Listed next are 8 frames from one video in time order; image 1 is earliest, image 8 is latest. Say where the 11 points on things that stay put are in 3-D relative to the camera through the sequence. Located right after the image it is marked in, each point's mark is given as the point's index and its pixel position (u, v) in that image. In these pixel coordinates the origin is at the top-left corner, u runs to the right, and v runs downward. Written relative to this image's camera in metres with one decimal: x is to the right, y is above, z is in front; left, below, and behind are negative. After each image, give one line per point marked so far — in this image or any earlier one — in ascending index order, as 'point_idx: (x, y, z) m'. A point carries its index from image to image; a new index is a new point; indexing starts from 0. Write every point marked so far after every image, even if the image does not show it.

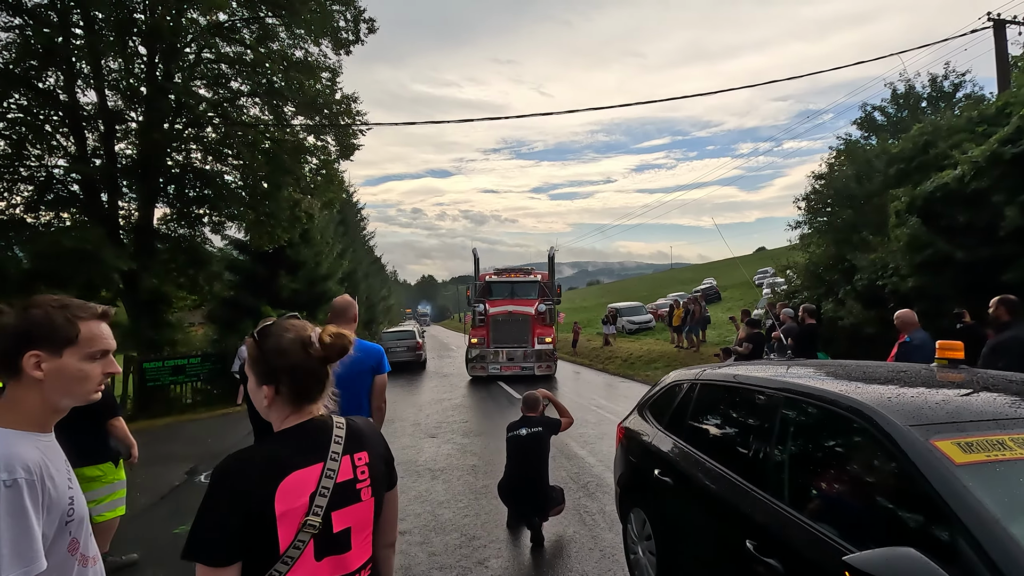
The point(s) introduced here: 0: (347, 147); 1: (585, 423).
0: (-5.1, +4.4, +16.5) m
1: (+1.1, -2.0, +8.1) m
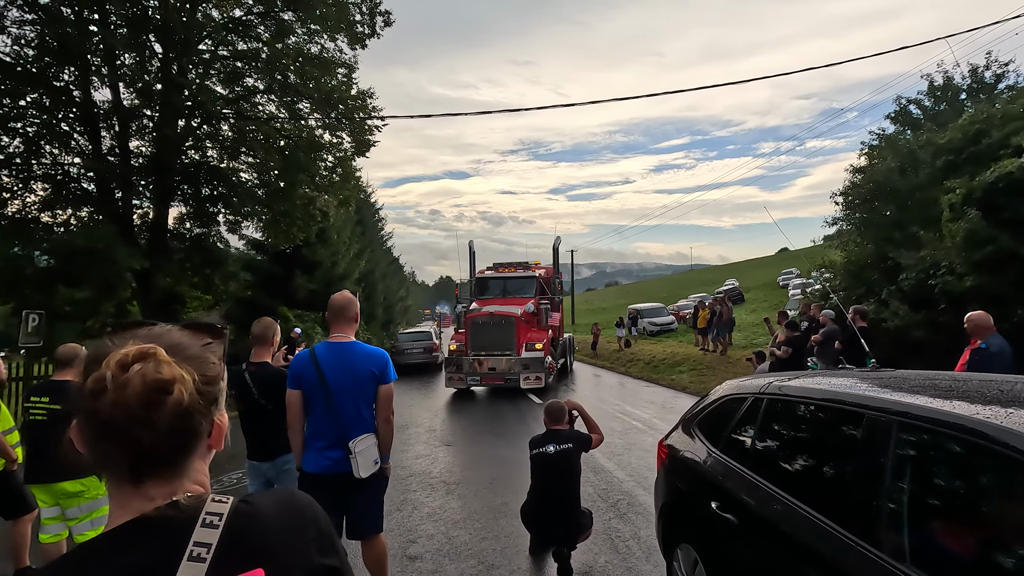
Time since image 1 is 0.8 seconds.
0: (-4.5, +4.4, +16.2) m
1: (+1.4, -2.0, +7.6) m
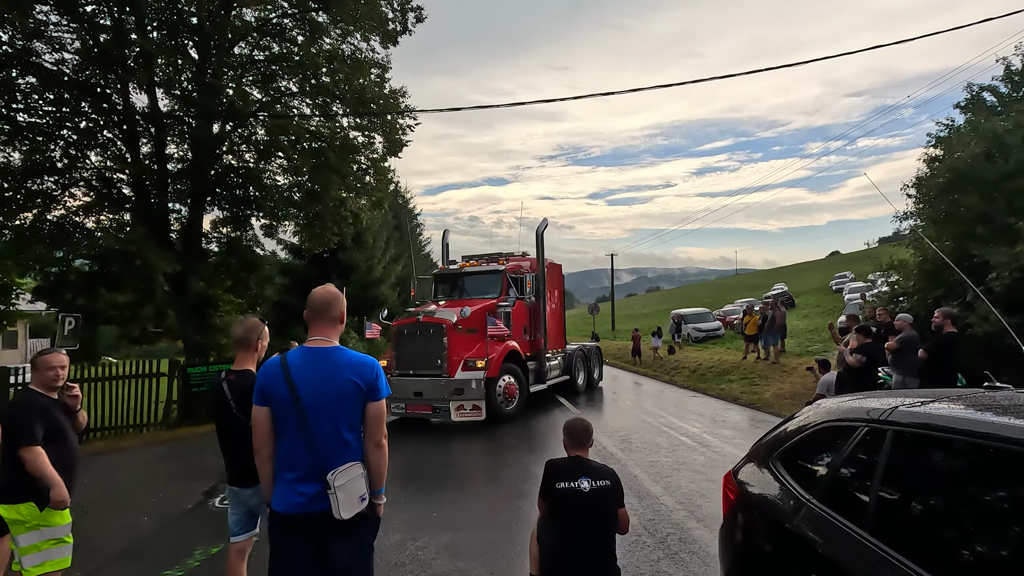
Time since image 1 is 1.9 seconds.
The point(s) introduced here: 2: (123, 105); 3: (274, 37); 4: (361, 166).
0: (-3.5, +4.3, +15.9) m
1: (+1.8, -2.0, +6.8) m
2: (-9.1, +4.3, +12.6) m
3: (-6.2, +6.5, +13.9) m
4: (-4.4, +3.5, +15.5) m
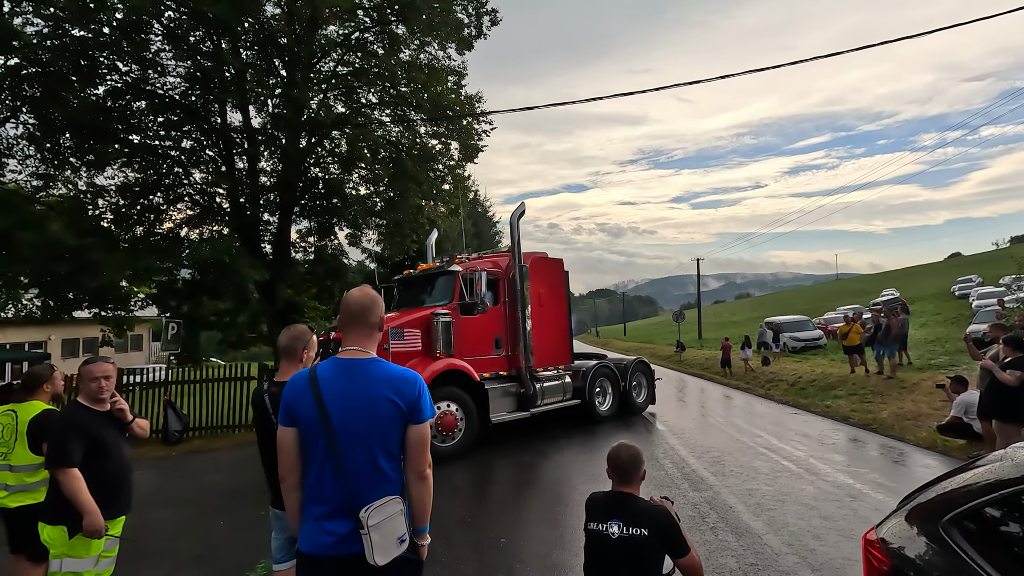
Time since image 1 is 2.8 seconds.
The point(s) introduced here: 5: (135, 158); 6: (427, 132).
0: (-1.2, +4.1, +15.9) m
1: (+2.7, -2.1, +6.0) m
2: (-7.3, +4.1, +13.4) m
3: (-4.2, +6.3, +14.3) m
4: (-2.2, +3.3, +15.6) m
5: (-8.9, +3.0, +12.7) m
6: (-2.4, +4.4, +15.1) m
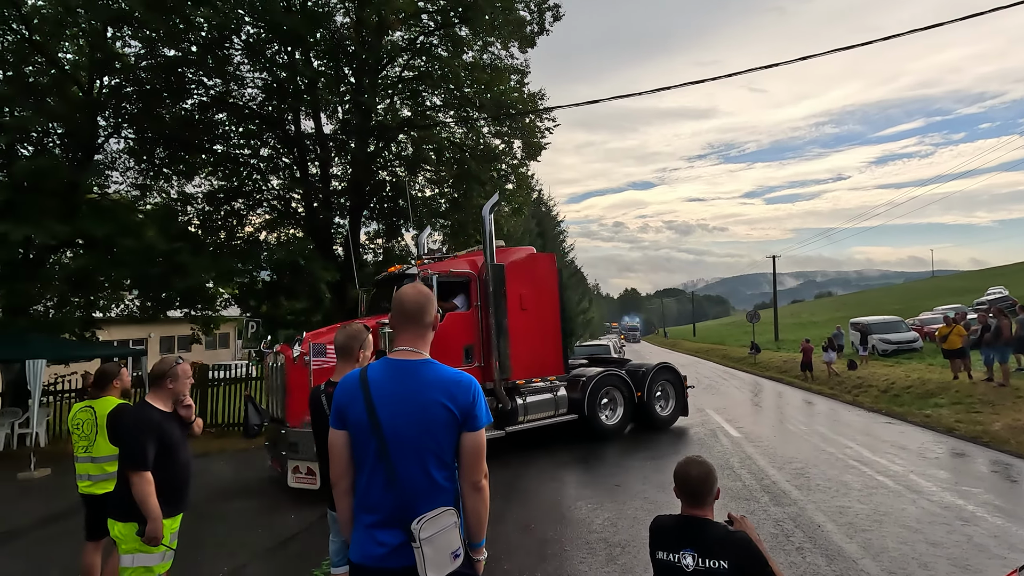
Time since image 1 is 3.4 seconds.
0: (+0.7, +4.1, +15.7) m
1: (+3.4, -2.1, +5.5) m
2: (-5.7, +4.1, +14.0) m
3: (-2.5, +6.3, +14.6) m
4: (-0.3, +3.4, +15.6) m
5: (-7.3, +3.0, +13.5) m
6: (-0.6, +4.4, +15.1) m
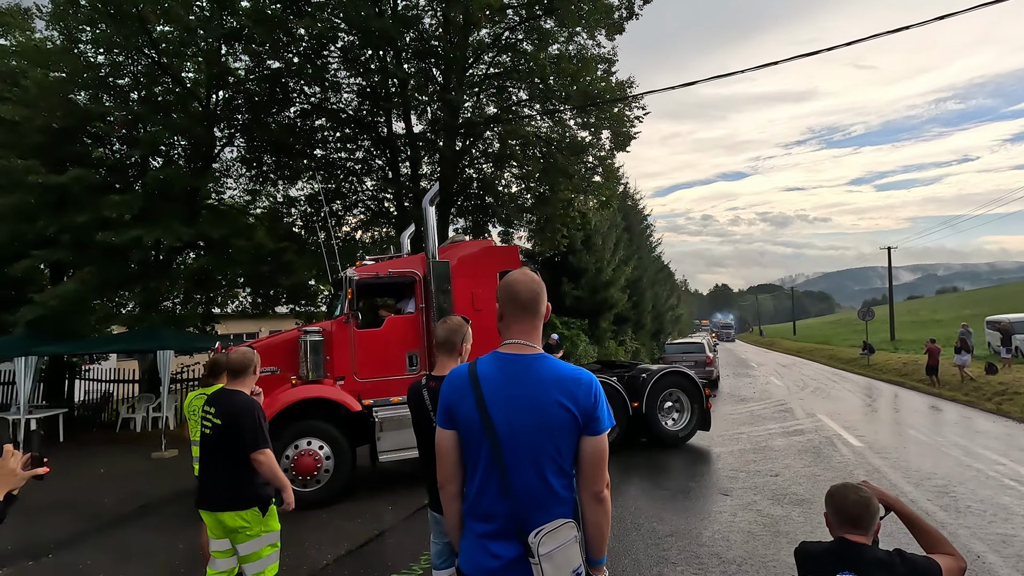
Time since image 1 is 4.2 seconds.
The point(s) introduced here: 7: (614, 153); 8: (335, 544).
0: (+3.1, +4.3, +15.2) m
1: (+4.3, -2.0, +4.7) m
2: (-3.4, +4.1, +14.5) m
3: (-0.2, +6.5, +14.5) m
4: (+2.2, +3.5, +15.2) m
5: (-5.1, +3.1, +14.2) m
6: (+1.8, +4.5, +14.8) m
7: (+2.9, +3.9, +15.4) m
8: (-1.6, -2.3, +4.8) m
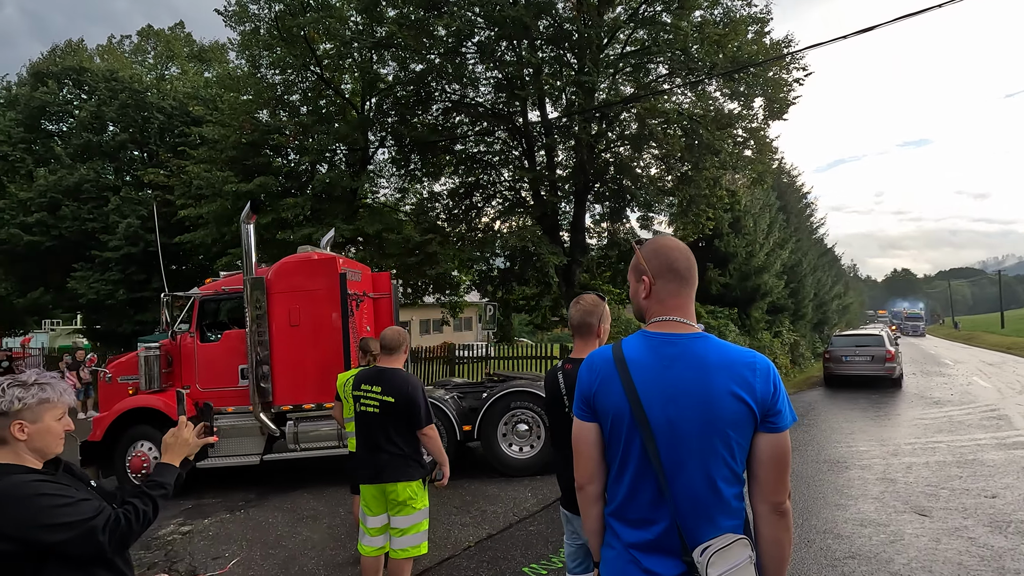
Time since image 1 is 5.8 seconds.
0: (+6.8, +4.6, +13.6) m
1: (+5.3, -1.8, +3.3) m
2: (+0.3, +4.4, +14.6) m
3: (+3.4, +6.8, +13.8) m
4: (+5.8, +3.9, +13.9) m
5: (-1.4, +3.4, +14.8) m
6: (+5.3, +4.9, +13.5) m
7: (+6.7, +4.3, +13.9) m
8: (-0.3, -2.1, +4.8) m
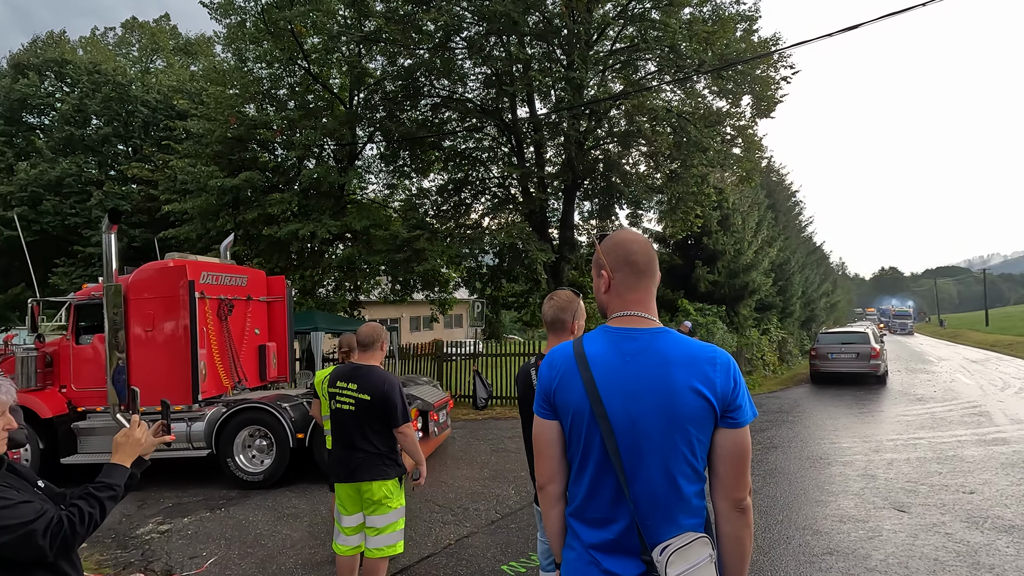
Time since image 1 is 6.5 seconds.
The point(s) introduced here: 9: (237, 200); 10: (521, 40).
0: (+6.5, +4.7, +13.7) m
1: (+5.2, -1.8, +3.3) m
2: (0.0, +4.5, +14.5) m
3: (+3.1, +6.9, +13.7) m
4: (+5.5, +3.9, +13.9) m
5: (-1.7, +3.5, +14.7) m
6: (+5.1, +4.9, +13.5) m
7: (+6.4, +4.3, +14.0) m
8: (-0.5, -2.1, +4.8) m
9: (-6.4, +2.0, +12.5) m
10: (+0.2, +6.1, +13.1) m
